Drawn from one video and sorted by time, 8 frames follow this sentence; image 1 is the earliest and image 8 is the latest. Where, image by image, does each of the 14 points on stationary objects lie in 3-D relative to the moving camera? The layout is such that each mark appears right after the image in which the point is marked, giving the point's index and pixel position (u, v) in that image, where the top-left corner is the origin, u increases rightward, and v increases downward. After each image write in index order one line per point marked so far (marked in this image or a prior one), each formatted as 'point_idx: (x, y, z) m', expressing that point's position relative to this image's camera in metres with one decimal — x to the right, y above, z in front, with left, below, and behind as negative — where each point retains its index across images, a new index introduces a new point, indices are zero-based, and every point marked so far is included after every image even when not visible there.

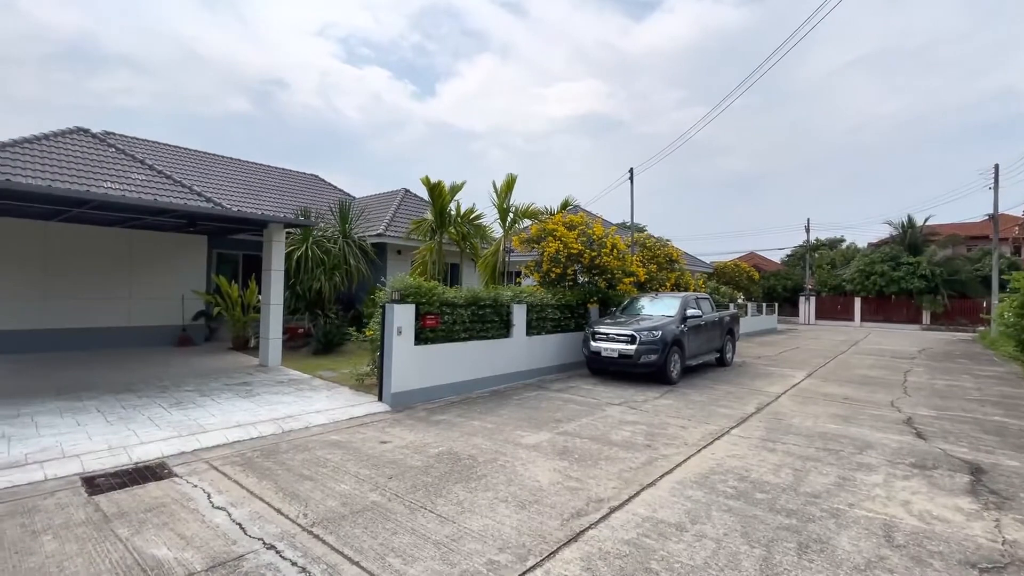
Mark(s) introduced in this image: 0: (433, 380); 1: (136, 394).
0: (-1.1, -1.3, +6.6) m
1: (-4.9, -1.4, +6.1) m
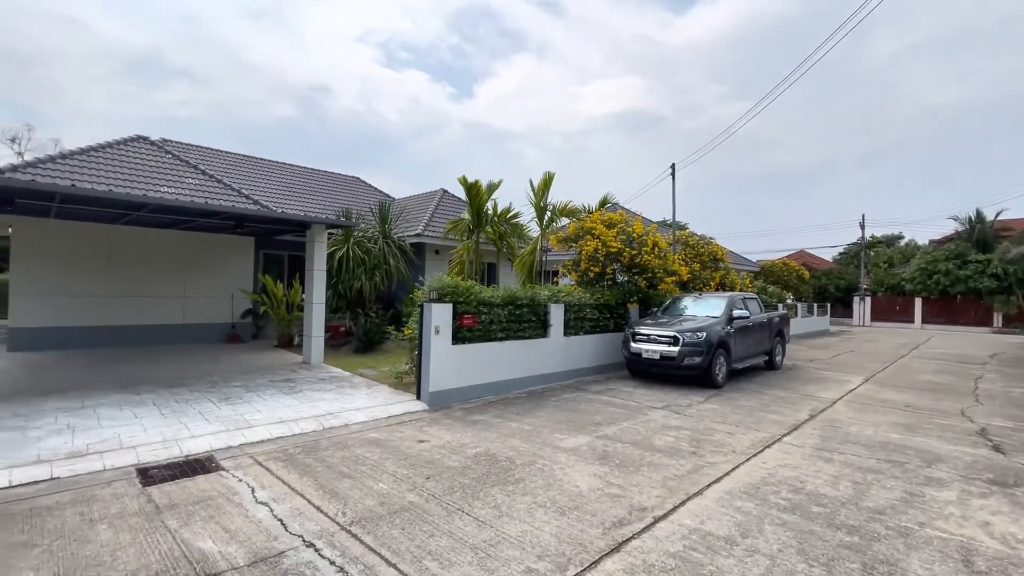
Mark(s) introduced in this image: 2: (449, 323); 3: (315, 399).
0: (-0.6, -1.3, +6.5) m
1: (-4.4, -1.4, +6.4) m
2: (-0.8, -0.5, +6.3) m
3: (-2.5, -1.4, +6.0) m
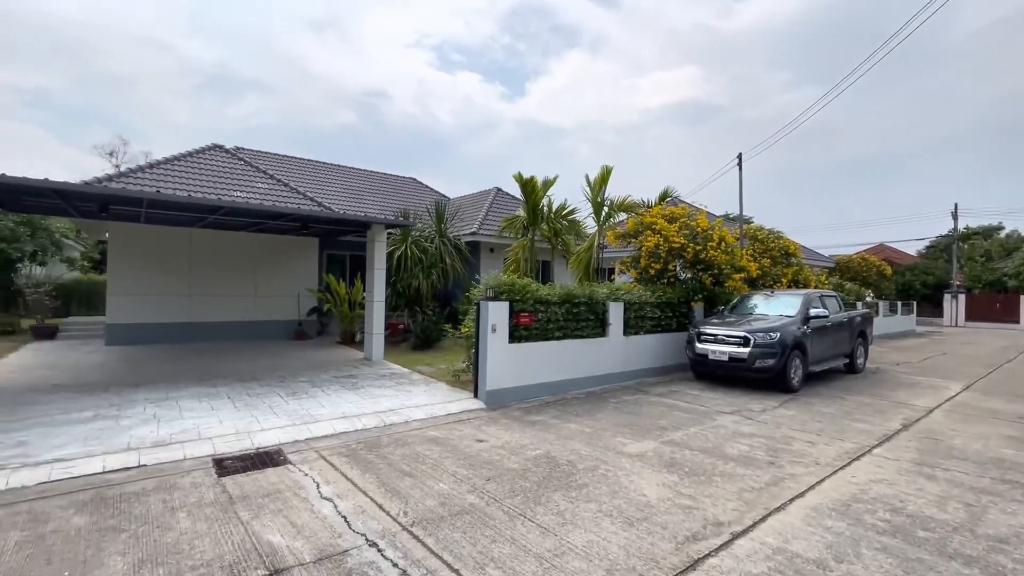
0: (+0.2, -1.2, +6.4) m
1: (-3.6, -1.3, +6.7) m
2: (-0.1, -0.4, +6.2) m
3: (-1.8, -1.4, +6.1) m
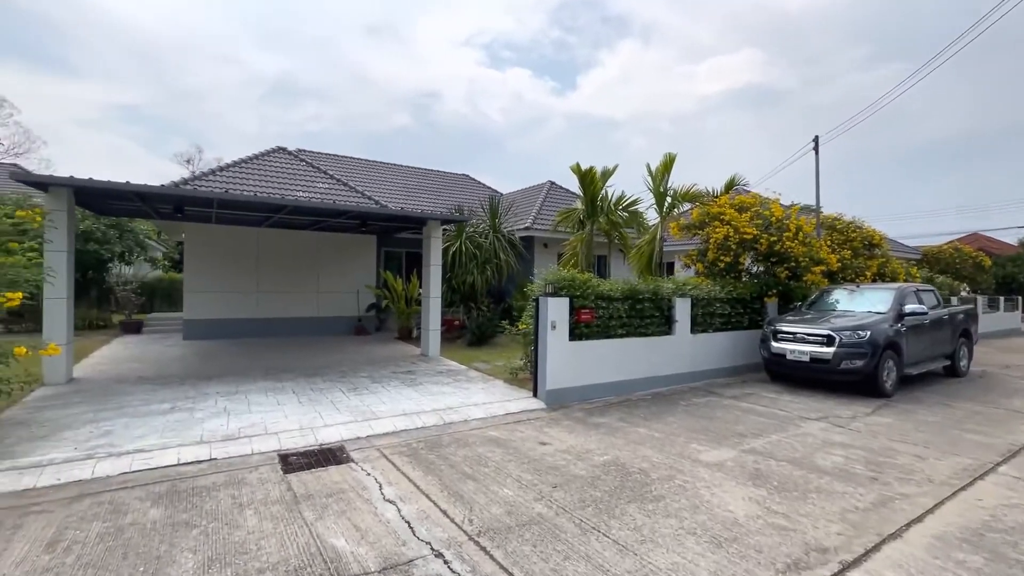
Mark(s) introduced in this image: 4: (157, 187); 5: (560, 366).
0: (+1.0, -1.2, +6.1) m
1: (-2.7, -1.3, +6.8) m
2: (+0.7, -0.4, +5.9) m
3: (-1.0, -1.3, +6.1) m
4: (-4.7, +1.3, +6.3) m
5: (+0.6, -1.0, +5.9) m
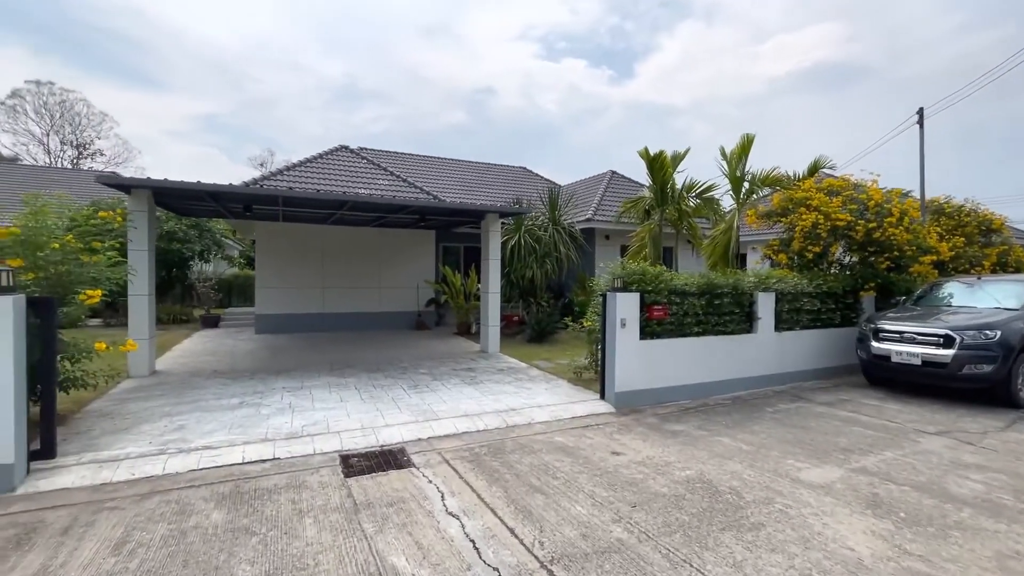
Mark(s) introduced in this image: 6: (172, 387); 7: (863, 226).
0: (+1.8, -1.1, +5.7) m
1: (-1.8, -1.2, +6.8) m
2: (+1.4, -0.3, +5.5) m
3: (-0.2, -1.3, +5.8) m
4: (-3.9, +1.4, +6.5) m
5: (+1.4, -0.9, +5.5) m
6: (-4.3, -1.2, +6.0) m
7: (+5.3, +0.9, +7.1) m
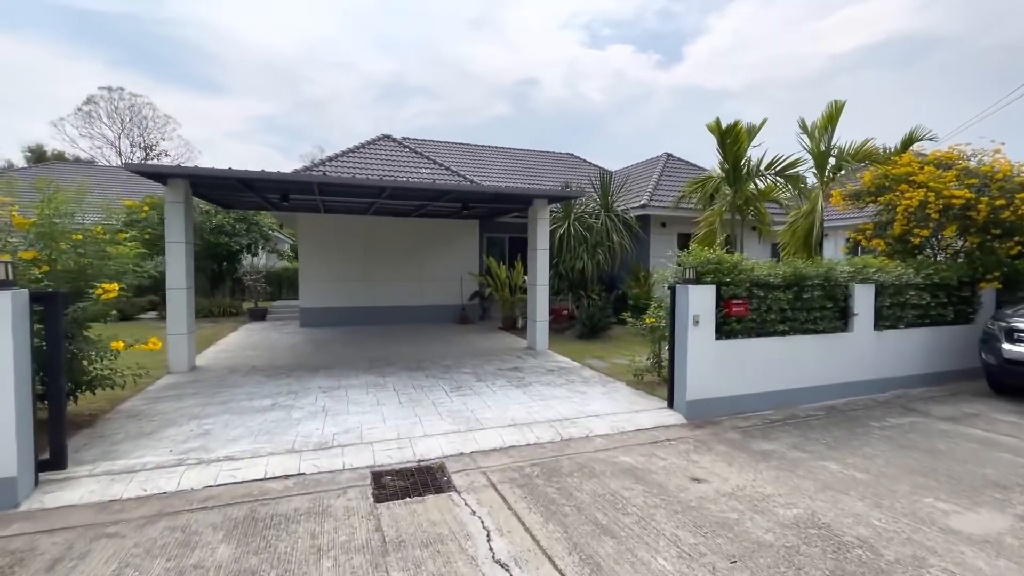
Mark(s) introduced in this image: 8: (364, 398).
0: (+2.3, -1.0, +4.9) m
1: (-1.2, -1.1, +6.3) m
2: (+2.0, -0.2, +4.7) m
3: (+0.4, -1.2, +5.2) m
4: (-3.2, +1.4, +6.1) m
5: (+1.9, -0.8, +4.7) m
6: (-3.7, -1.2, +5.7) m
7: (+5.9, +1.0, +6.0) m
8: (-1.6, -1.2, +5.2) m
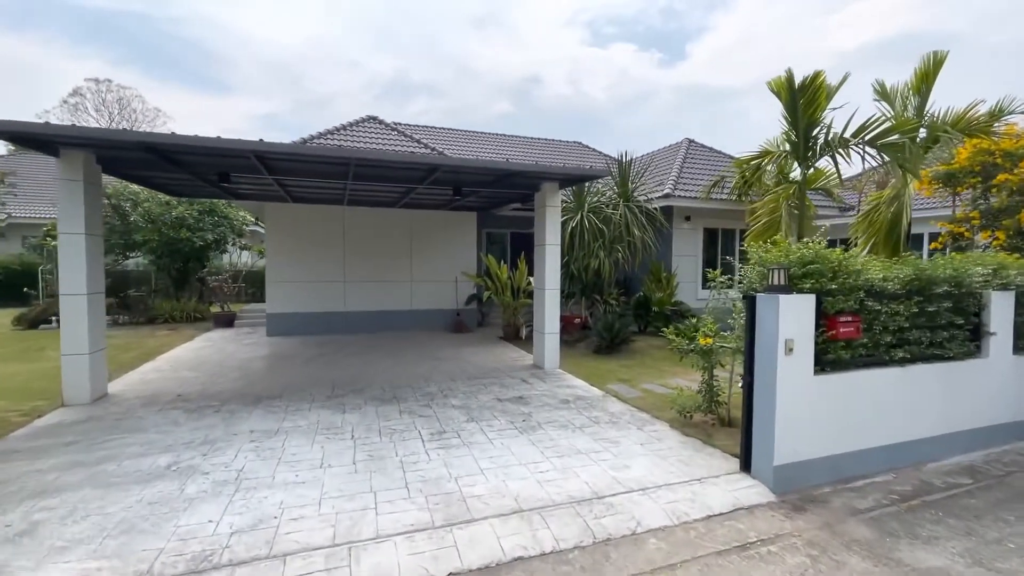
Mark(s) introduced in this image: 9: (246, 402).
0: (+2.4, -1.1, +3.3) m
1: (-1.1, -1.2, +4.8) m
2: (+2.0, -0.3, +3.2) m
3: (+0.4, -1.3, +3.7) m
4: (-3.2, +1.4, +4.6) m
5: (+1.9, -0.9, +3.2) m
6: (-3.6, -1.2, +4.2) m
7: (+6.0, +1.0, +4.4) m
8: (-1.6, -1.3, +3.6) m
9: (-2.7, -1.2, +4.9) m
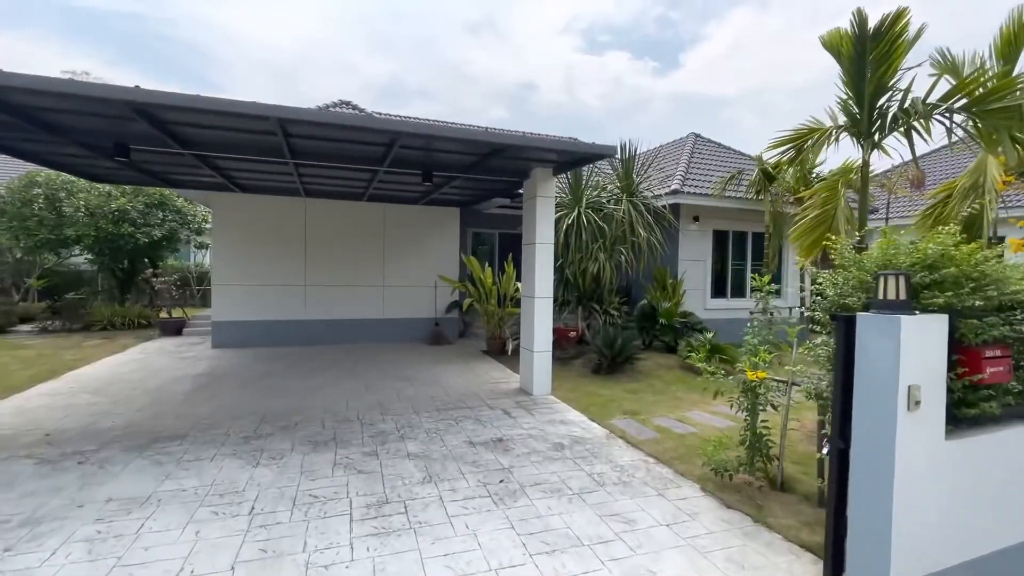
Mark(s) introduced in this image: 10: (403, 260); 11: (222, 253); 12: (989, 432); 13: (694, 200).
0: (+2.2, -1.2, +2.2) m
1: (-1.3, -1.3, +3.5) m
2: (+1.8, -0.4, +2.0) m
3: (+0.2, -1.3, +2.5) m
4: (-3.4, +1.3, +3.4) m
5: (+1.8, -1.0, +2.0) m
6: (-3.8, -1.3, +2.9) m
7: (+5.8, +0.8, +3.3) m
8: (-1.8, -1.3, +2.4) m
9: (-2.9, -1.2, +3.7) m
10: (-2.0, +0.5, +8.7) m
11: (-4.7, +0.6, +7.8) m
12: (+2.2, -0.7, +2.2) m
13: (+3.2, +1.5, +8.2) m
